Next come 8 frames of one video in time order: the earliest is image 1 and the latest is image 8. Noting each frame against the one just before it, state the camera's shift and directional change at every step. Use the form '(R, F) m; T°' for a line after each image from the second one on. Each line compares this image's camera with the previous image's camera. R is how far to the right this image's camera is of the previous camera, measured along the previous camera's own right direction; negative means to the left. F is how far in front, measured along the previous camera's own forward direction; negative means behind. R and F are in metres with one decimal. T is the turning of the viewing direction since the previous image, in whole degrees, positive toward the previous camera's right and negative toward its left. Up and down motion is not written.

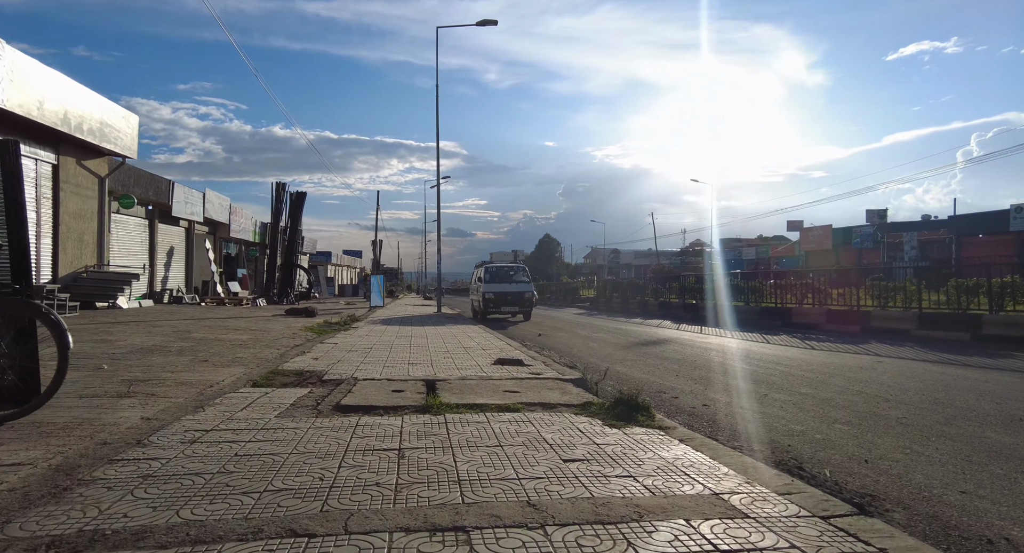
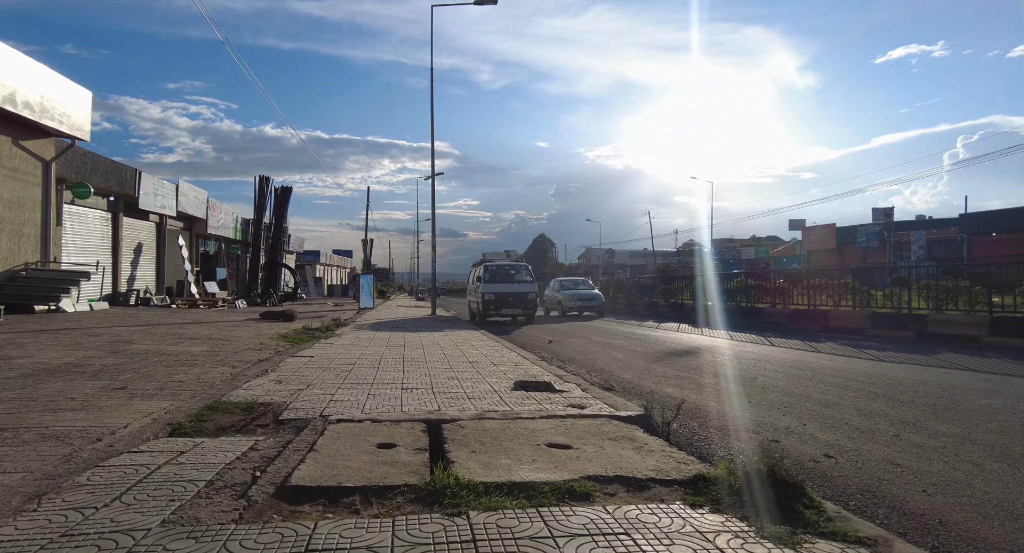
(-0.4, +1.9) m; +1°
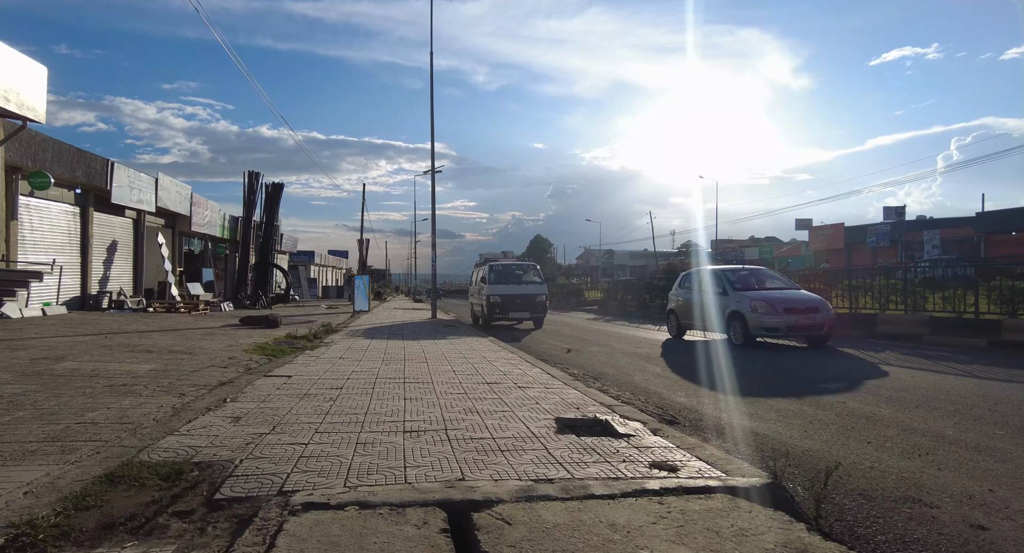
(-0.4, +1.7) m; 0°
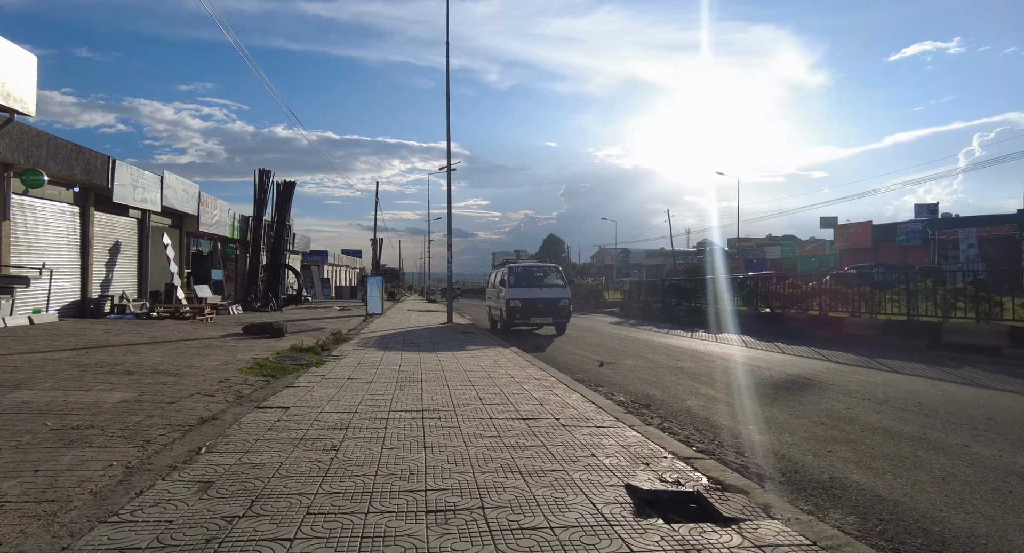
(-0.3, +1.2) m; -1°
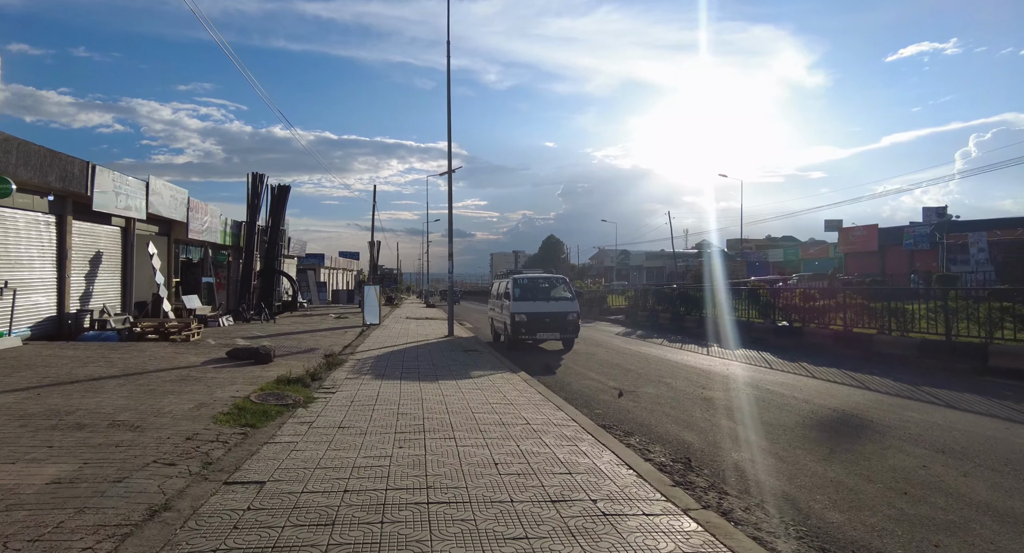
(-0.2, +1.1) m; 0°
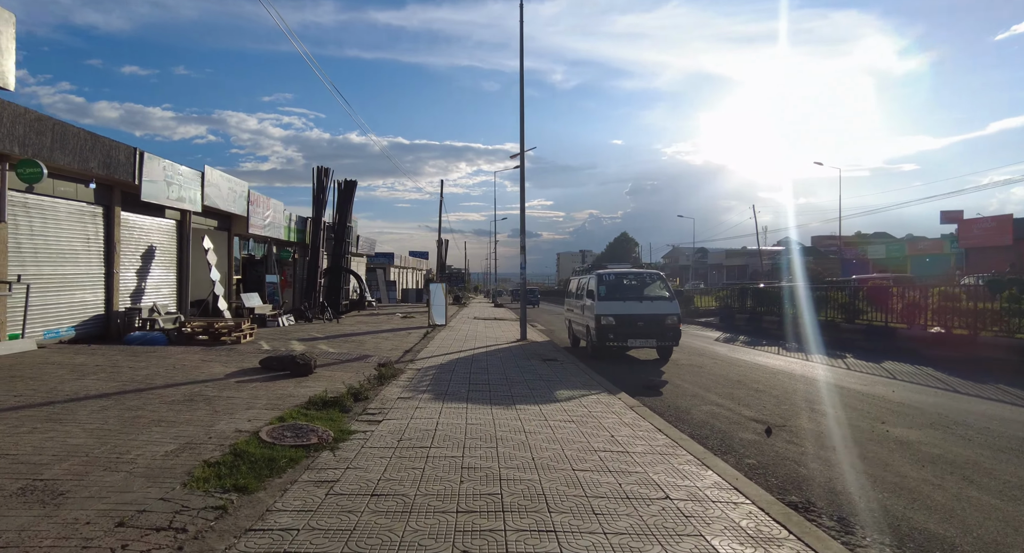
(-0.5, +2.6) m; -7°
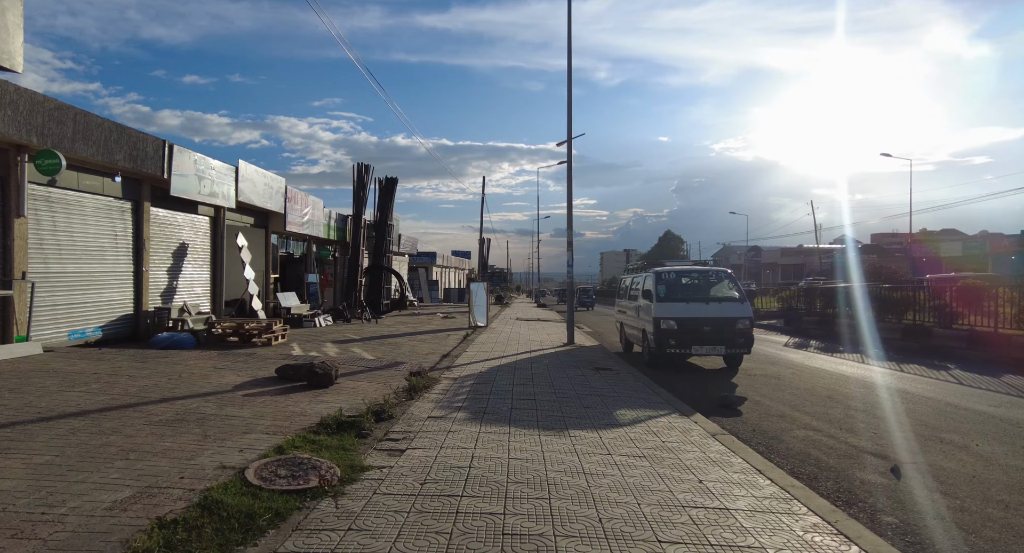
(-0.1, +1.4) m; -4°
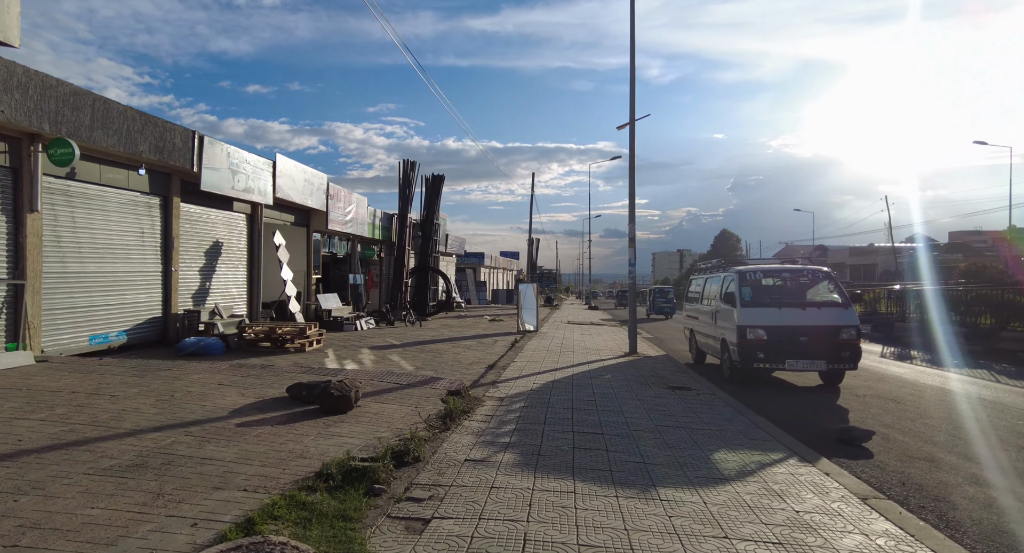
(-0.1, +1.7) m; -5°
